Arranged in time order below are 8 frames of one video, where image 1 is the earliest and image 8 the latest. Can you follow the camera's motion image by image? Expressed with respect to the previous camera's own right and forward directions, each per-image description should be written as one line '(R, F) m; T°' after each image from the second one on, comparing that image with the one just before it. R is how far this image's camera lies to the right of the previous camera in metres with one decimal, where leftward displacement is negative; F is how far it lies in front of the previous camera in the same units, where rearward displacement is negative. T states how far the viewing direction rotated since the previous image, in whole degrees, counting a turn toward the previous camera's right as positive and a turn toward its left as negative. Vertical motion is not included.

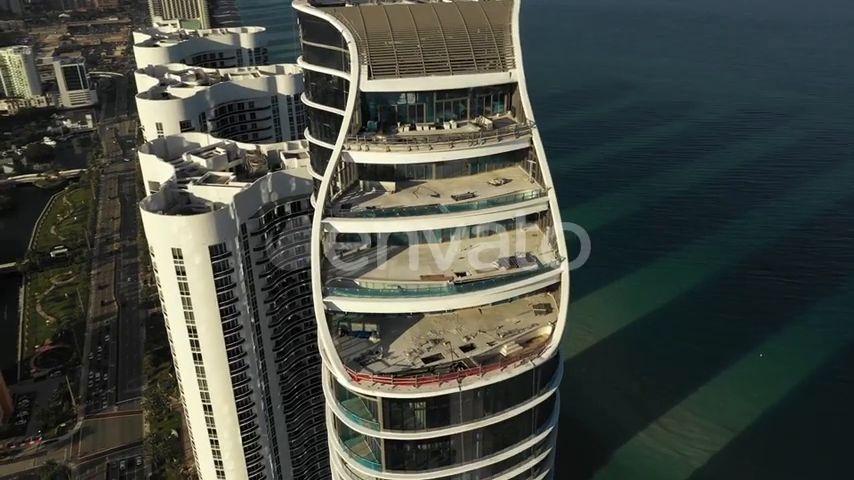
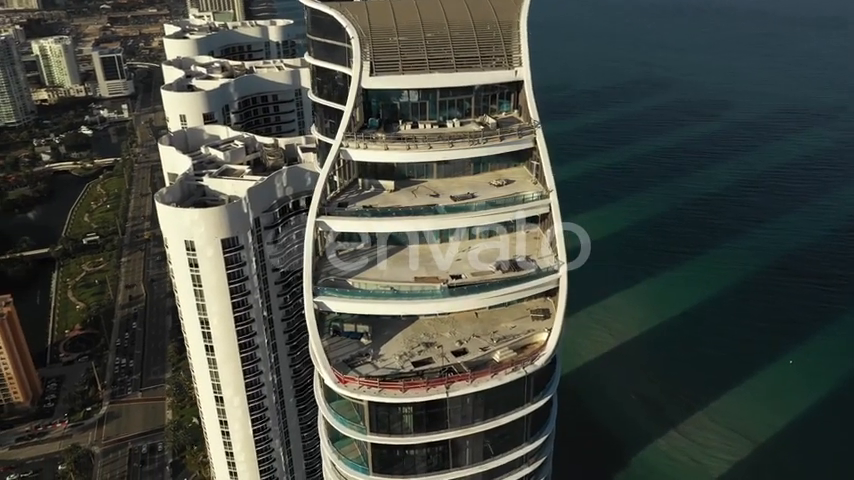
(+0.8, +0.4) m; -2°
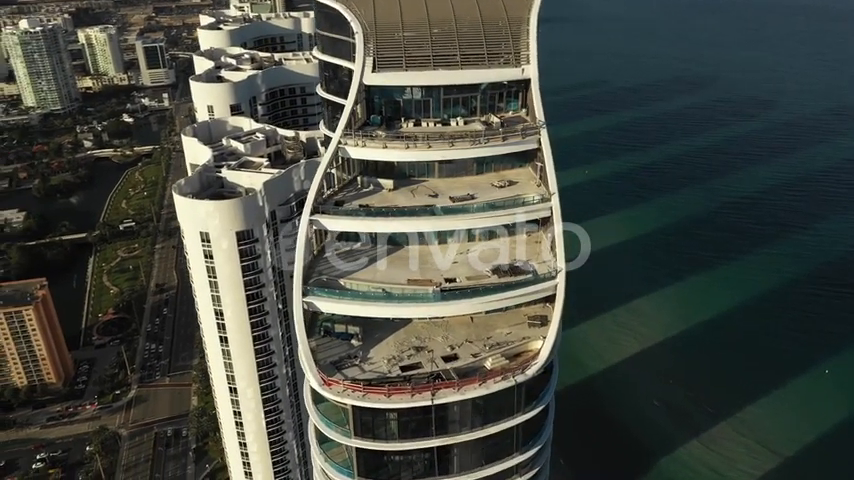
(+0.9, +0.4) m; -3°
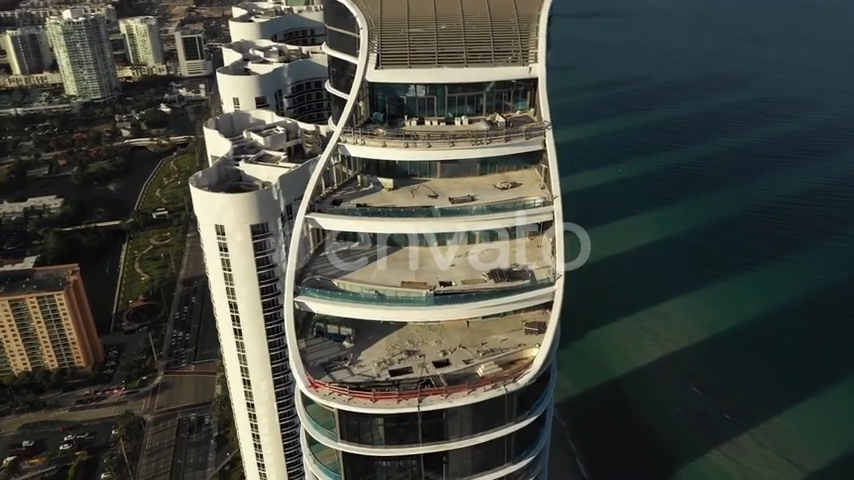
(+0.8, +0.4) m; -3°
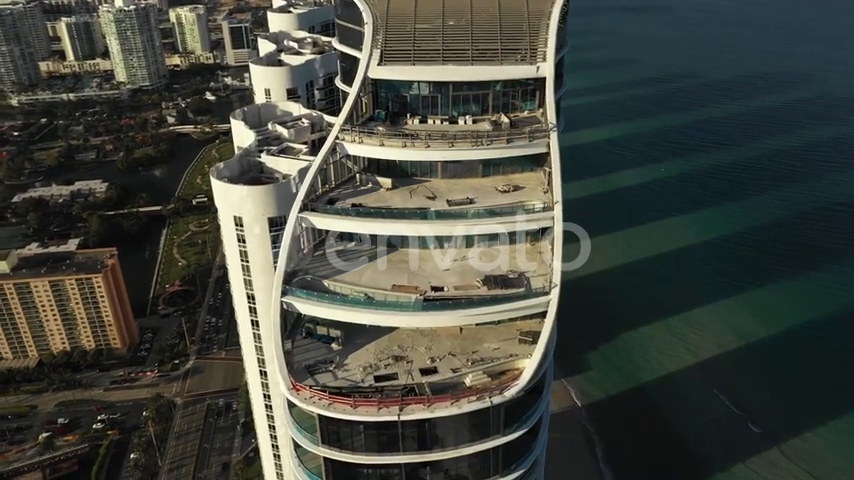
(+1.0, +0.5) m; -3°
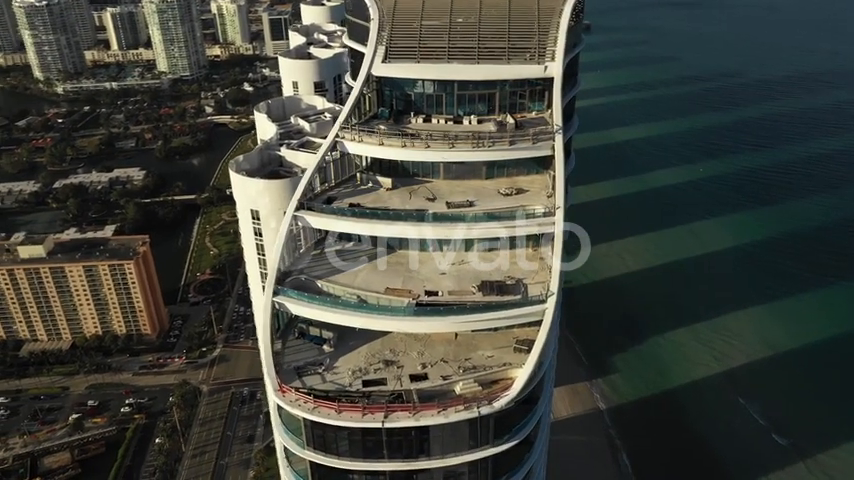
(+0.8, +0.4) m; -3°
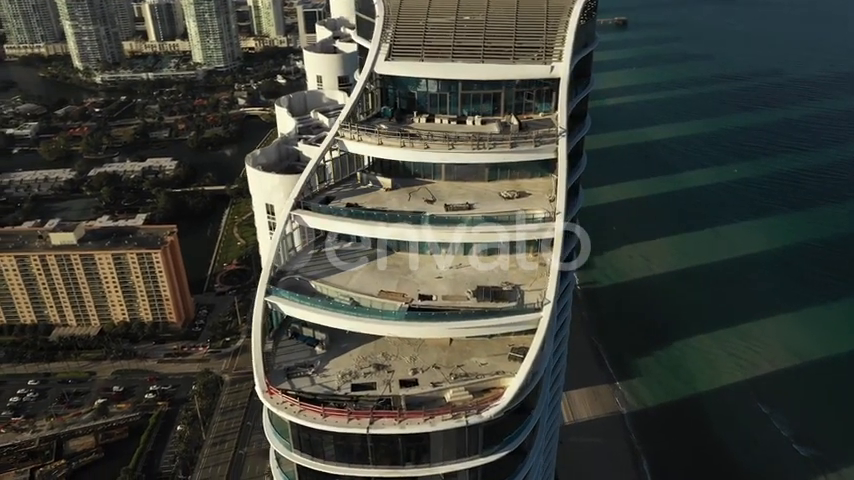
(+0.7, +0.3) m; -2°
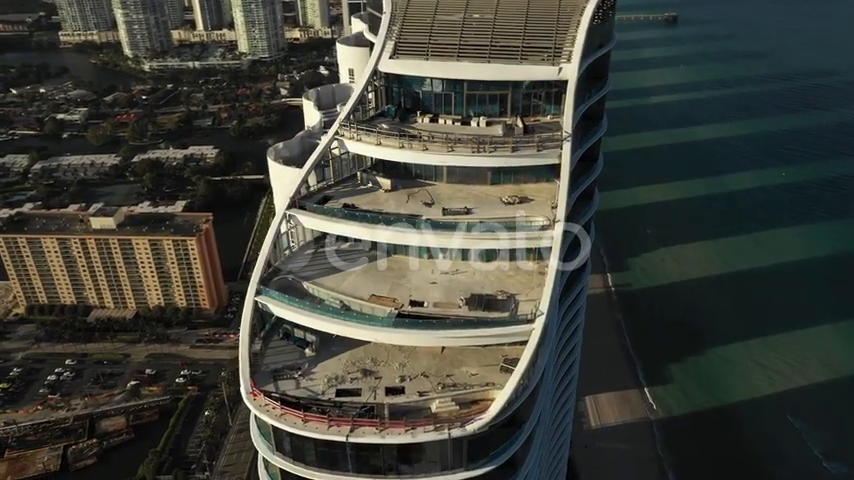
(+1.0, +0.4) m; -3°
